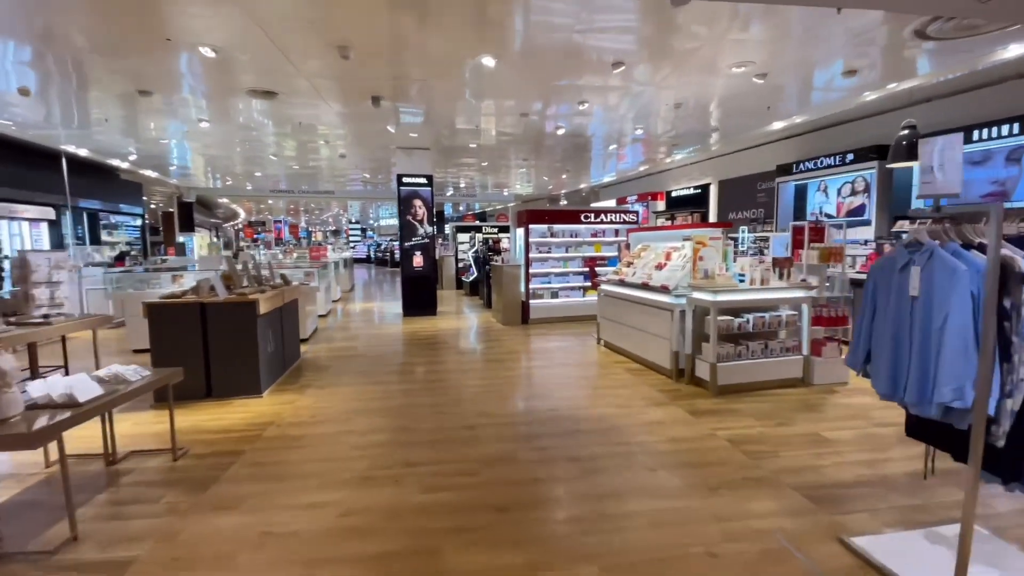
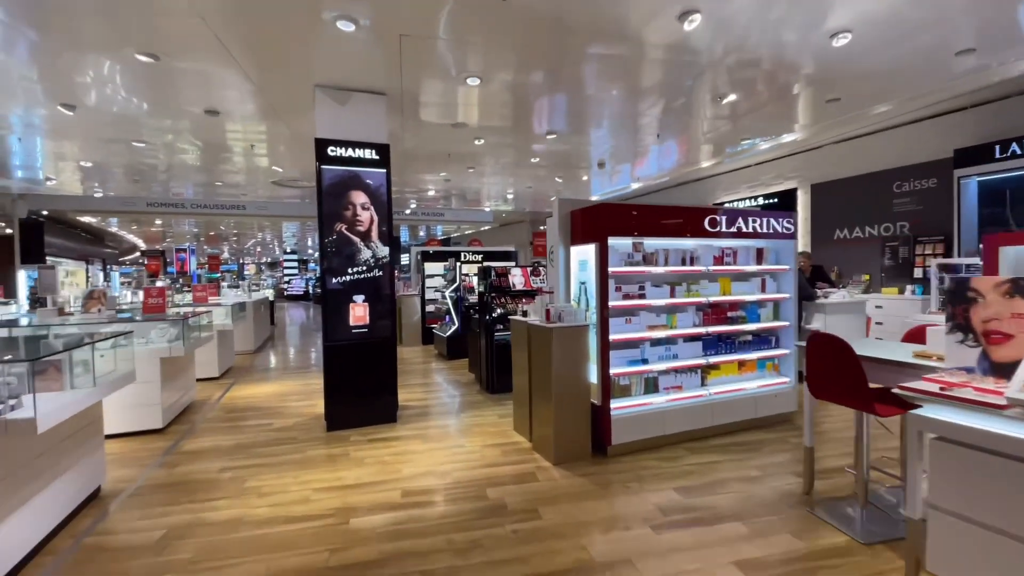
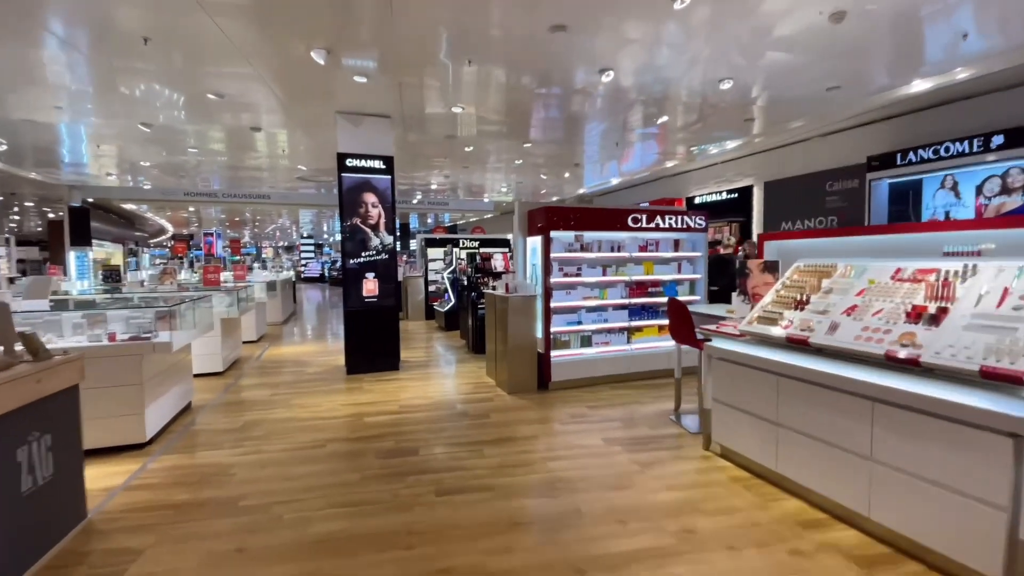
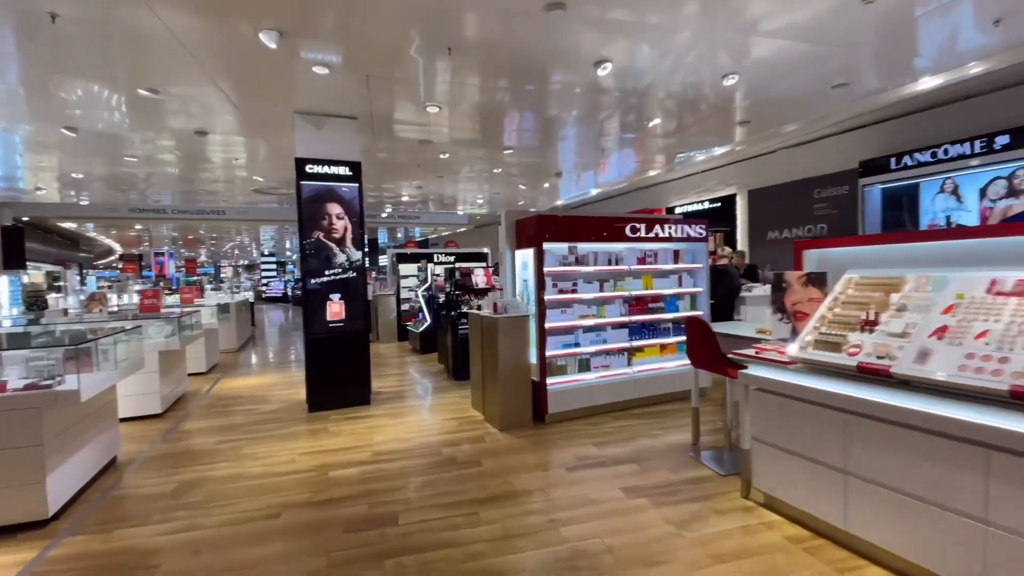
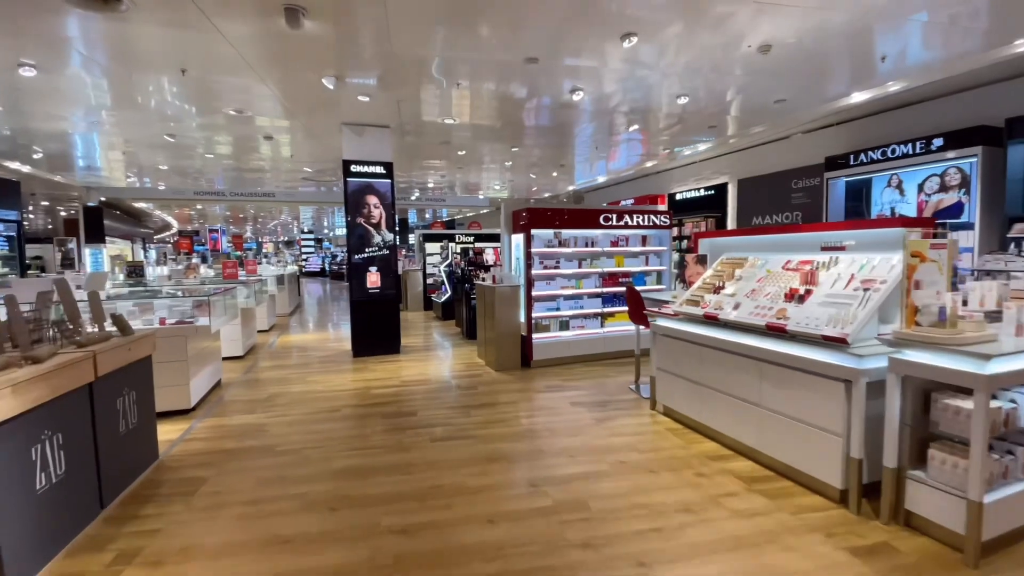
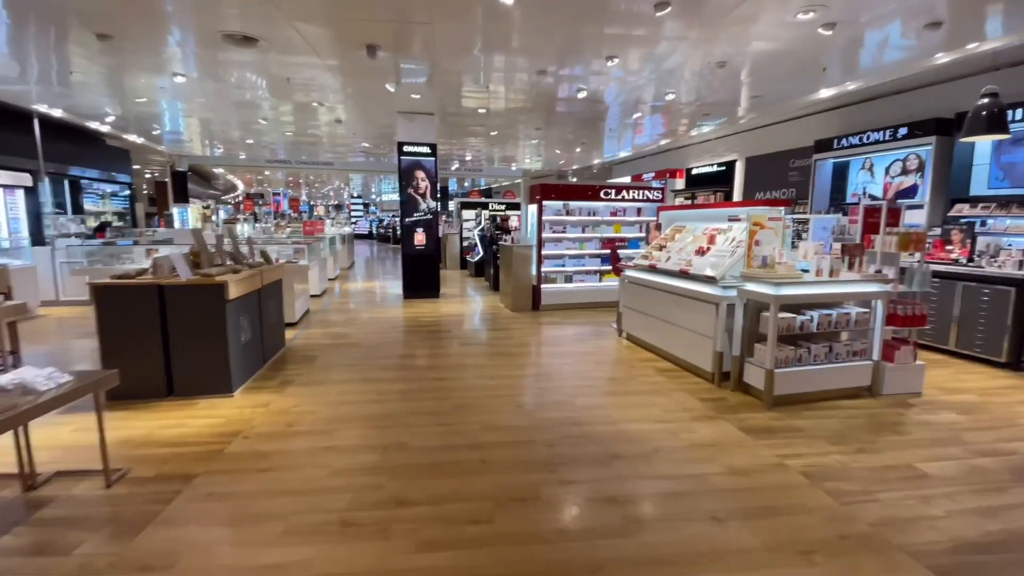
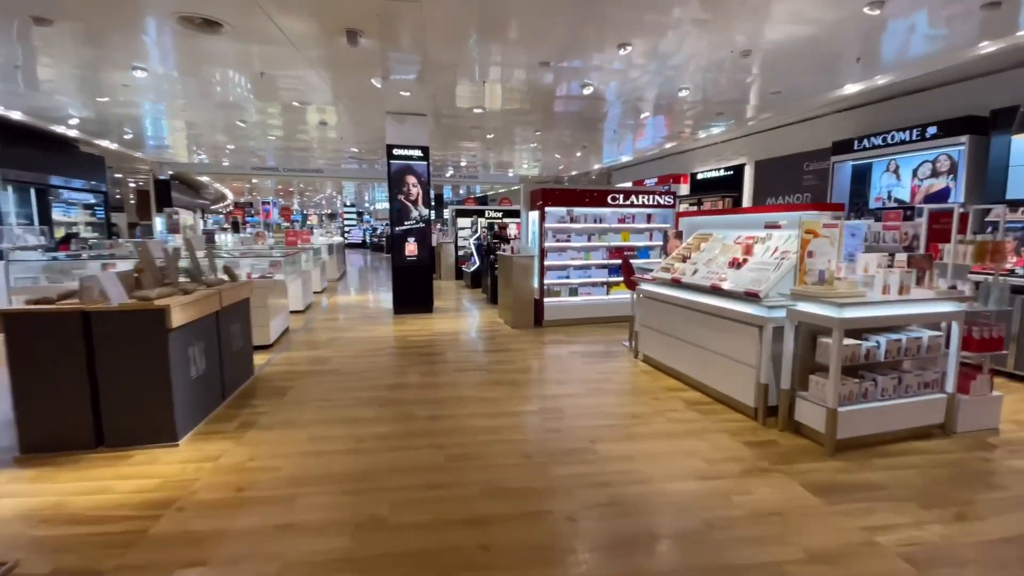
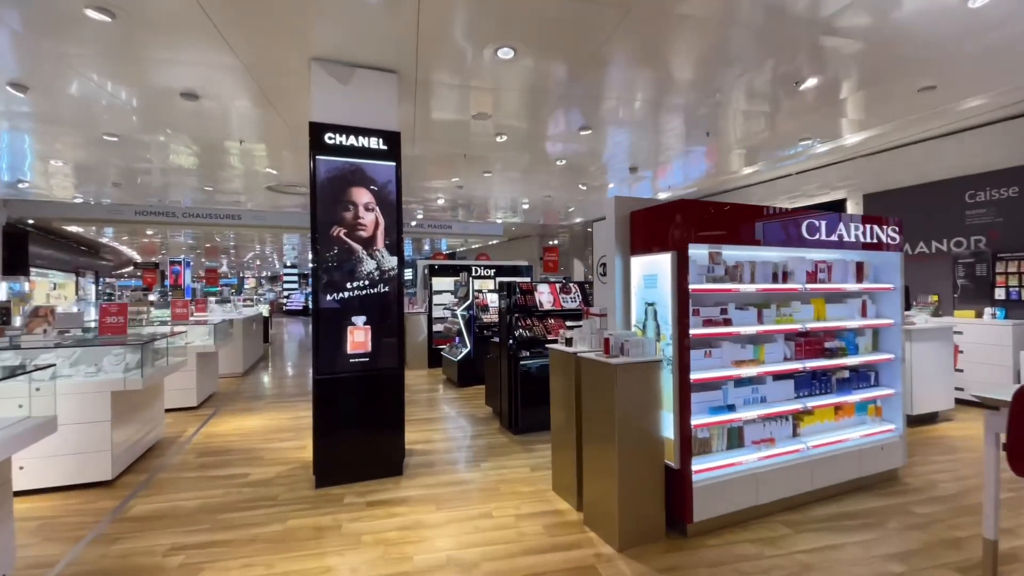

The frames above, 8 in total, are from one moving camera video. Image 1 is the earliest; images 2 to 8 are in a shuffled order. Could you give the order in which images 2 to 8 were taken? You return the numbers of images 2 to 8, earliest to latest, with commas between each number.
6, 7, 5, 3, 4, 2, 8
